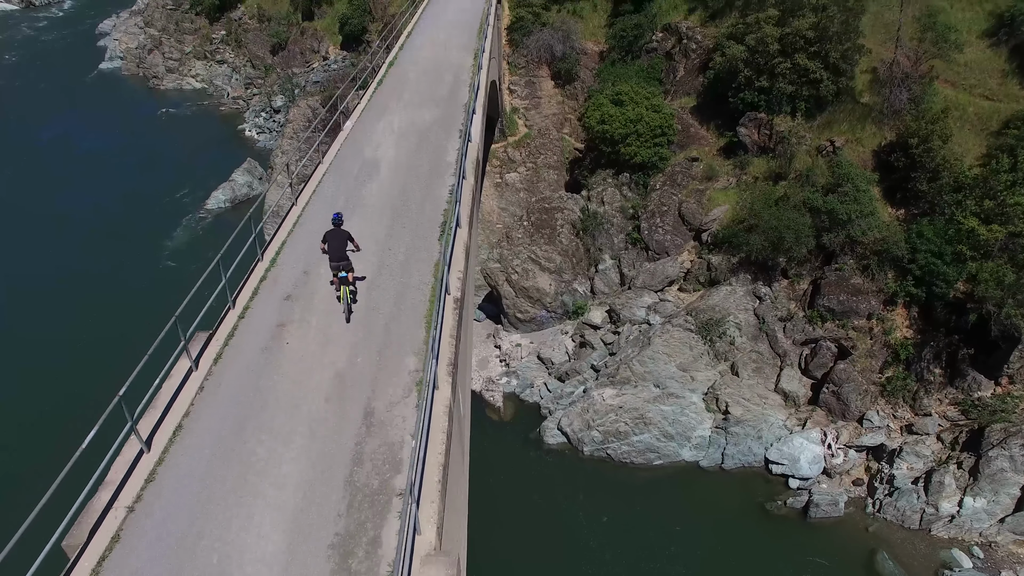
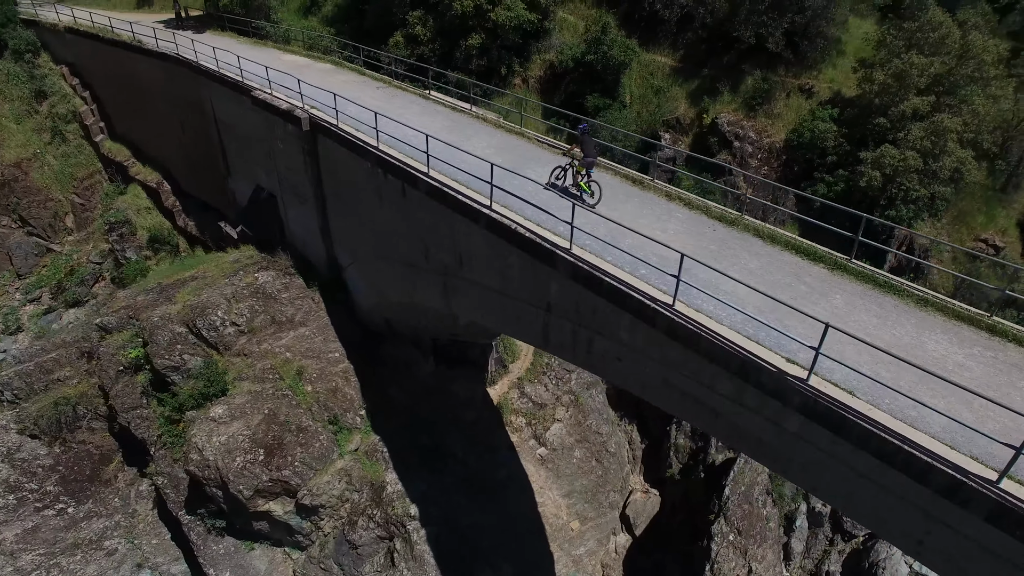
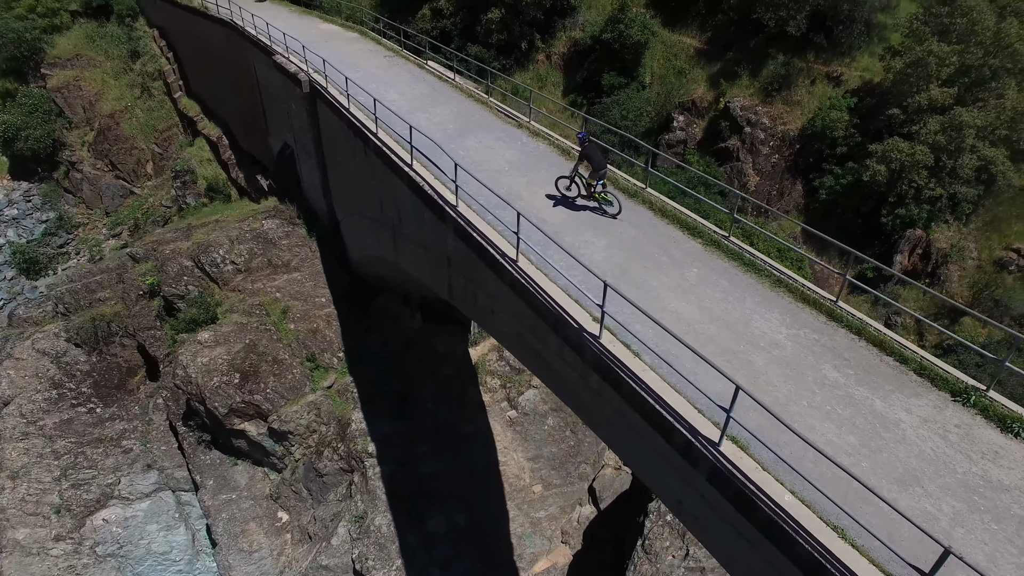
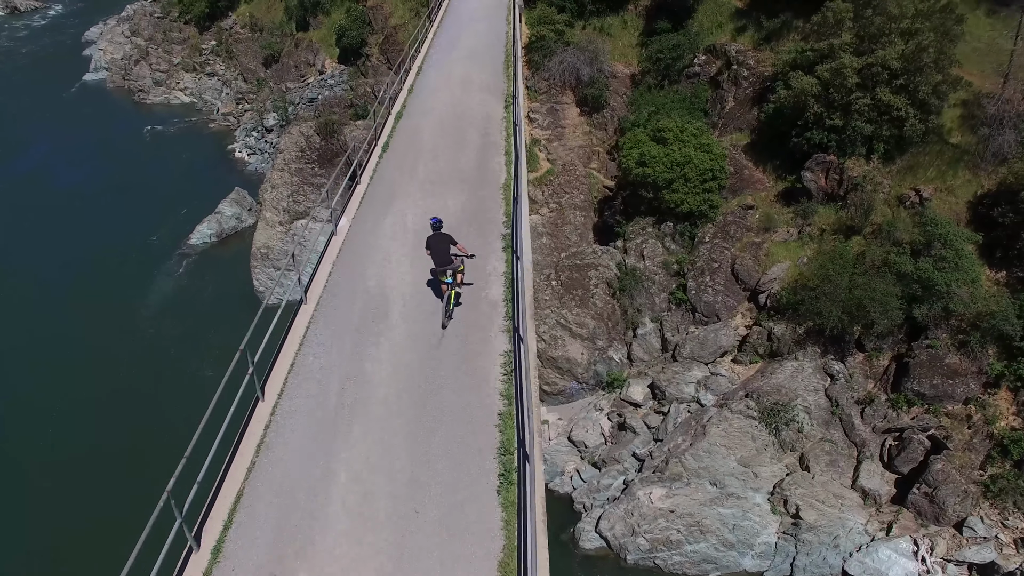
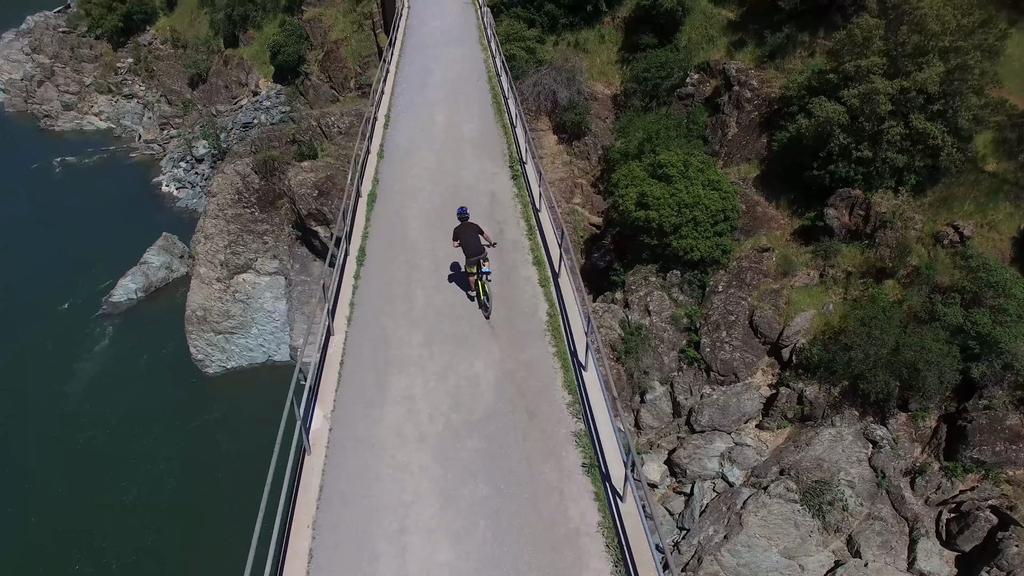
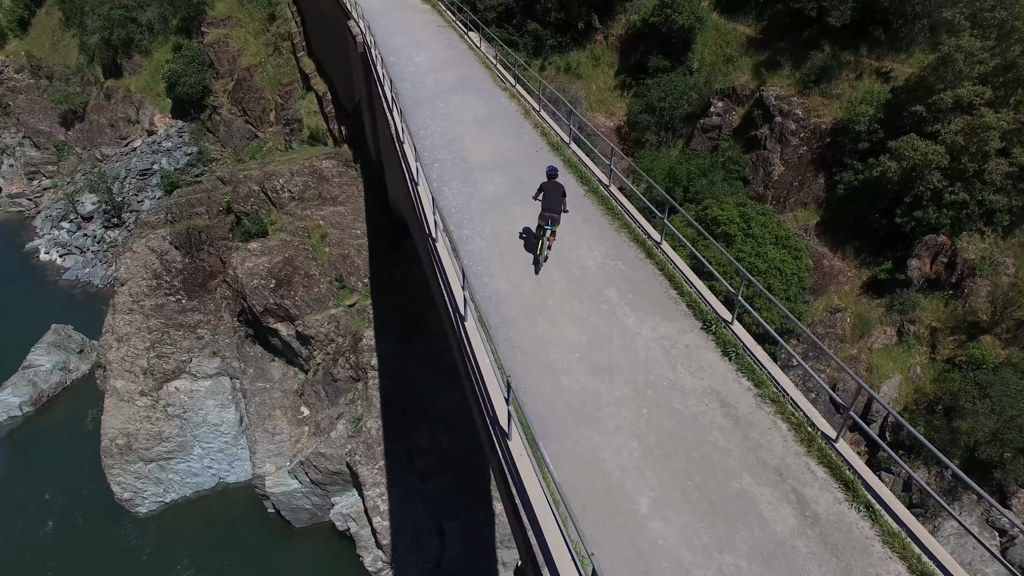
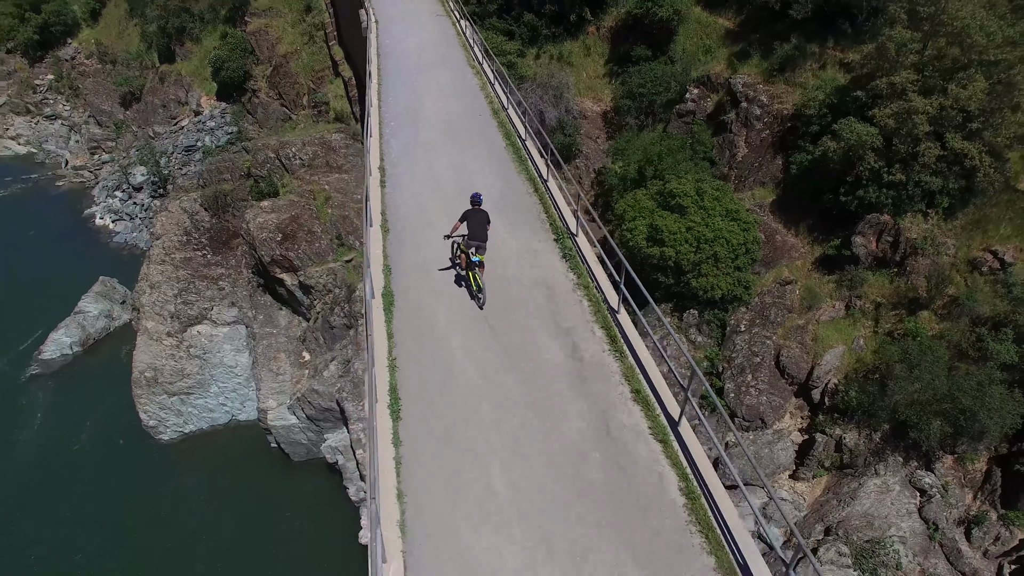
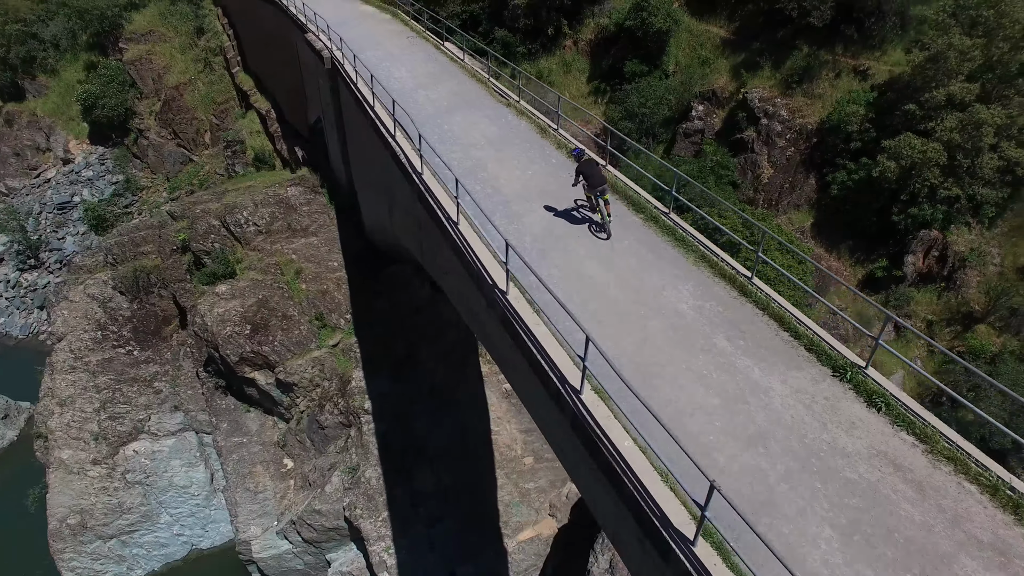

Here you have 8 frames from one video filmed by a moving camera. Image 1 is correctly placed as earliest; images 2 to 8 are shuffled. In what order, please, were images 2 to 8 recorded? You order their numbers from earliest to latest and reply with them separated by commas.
4, 5, 7, 6, 8, 3, 2
